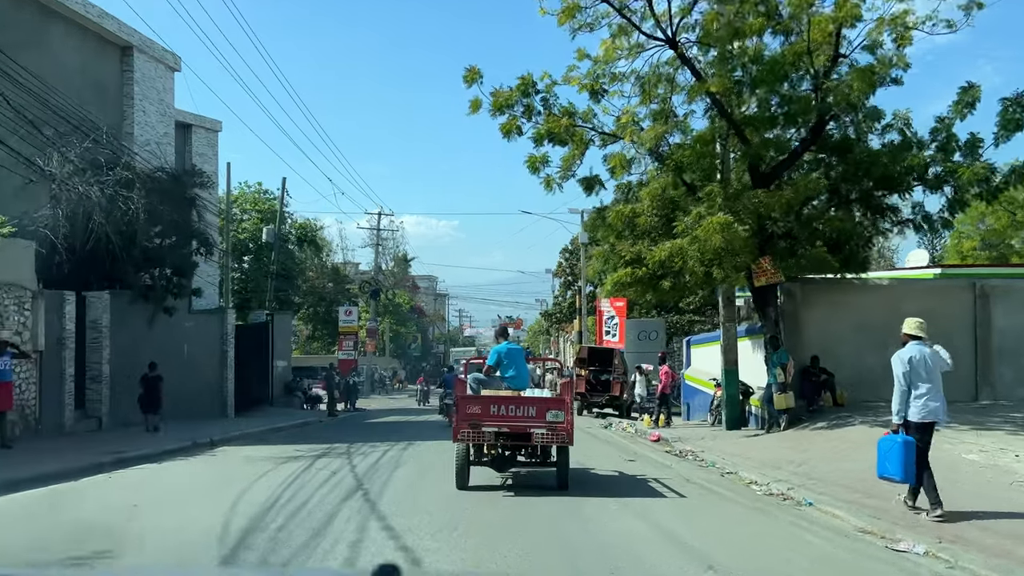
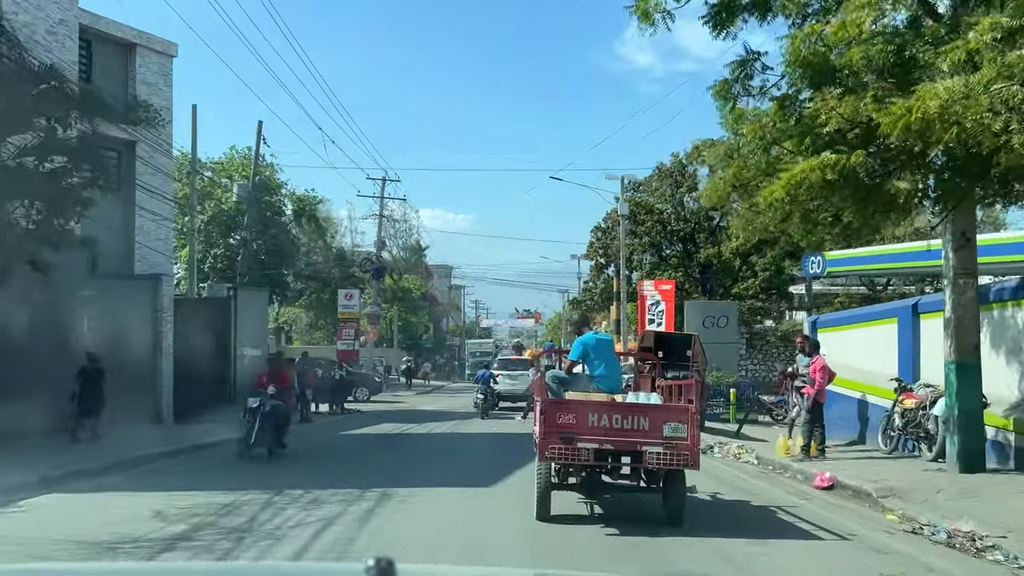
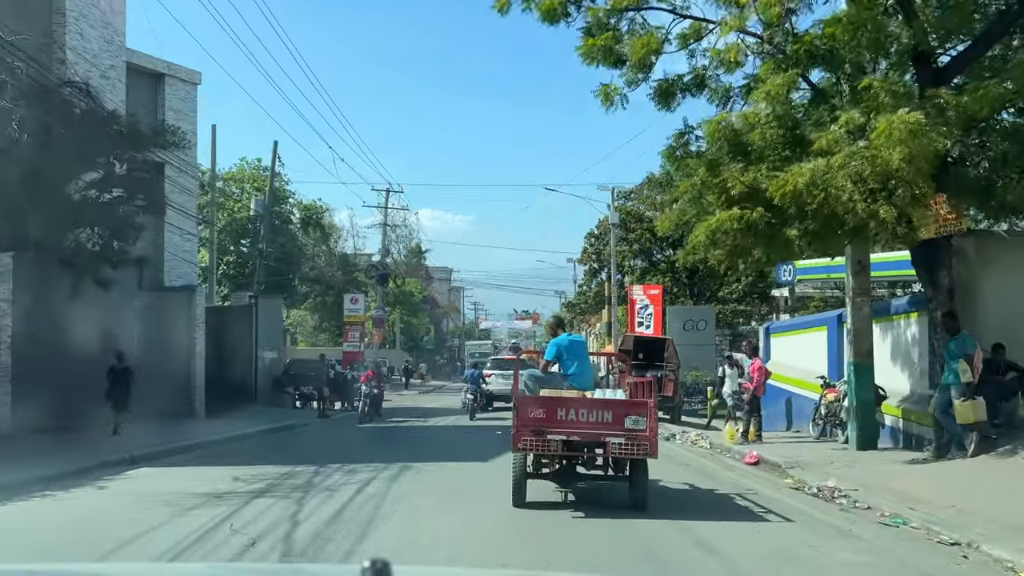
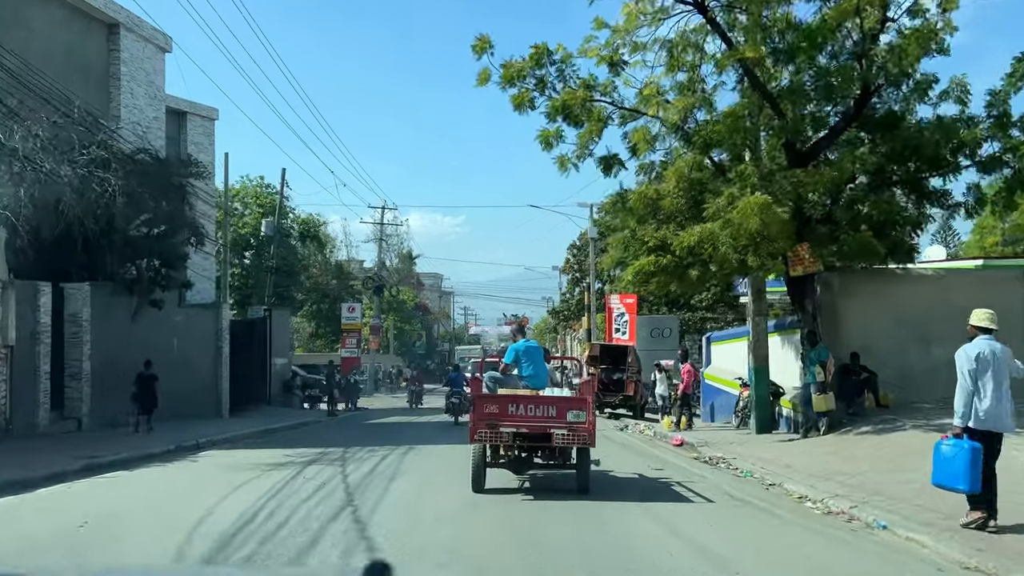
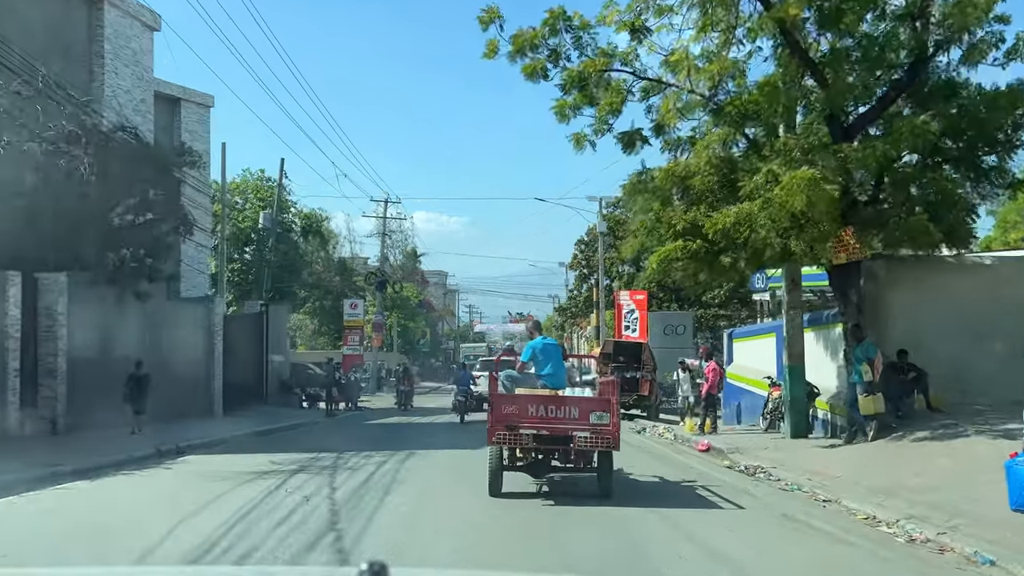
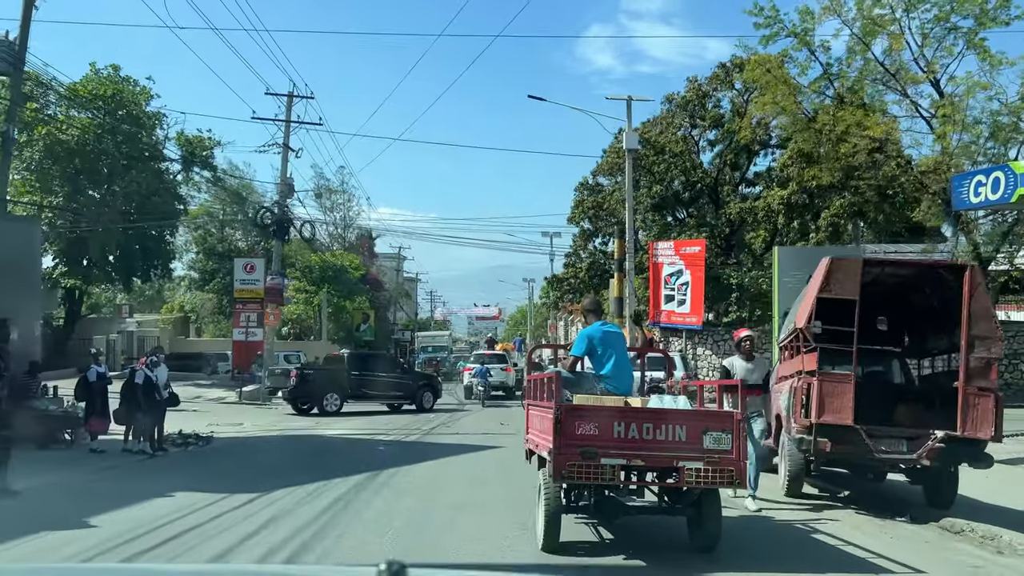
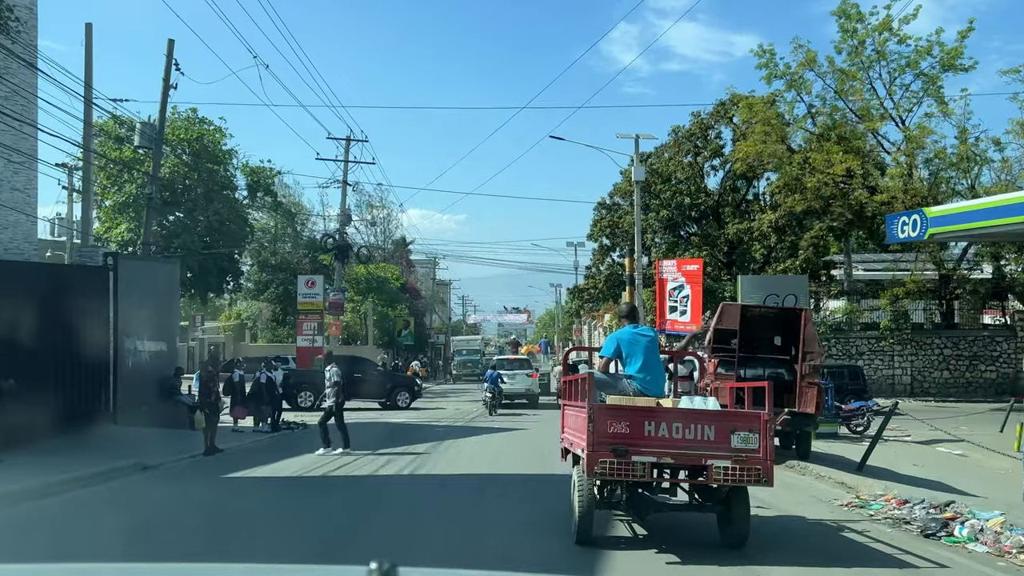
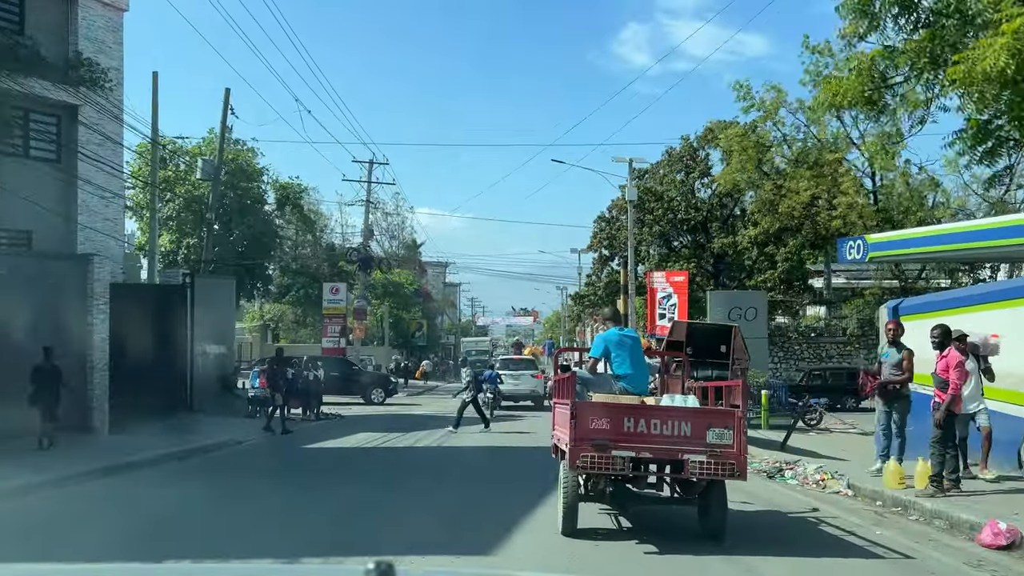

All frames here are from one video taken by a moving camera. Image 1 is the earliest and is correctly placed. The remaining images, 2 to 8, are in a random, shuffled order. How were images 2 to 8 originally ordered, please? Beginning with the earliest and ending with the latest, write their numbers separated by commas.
4, 5, 3, 2, 8, 7, 6
